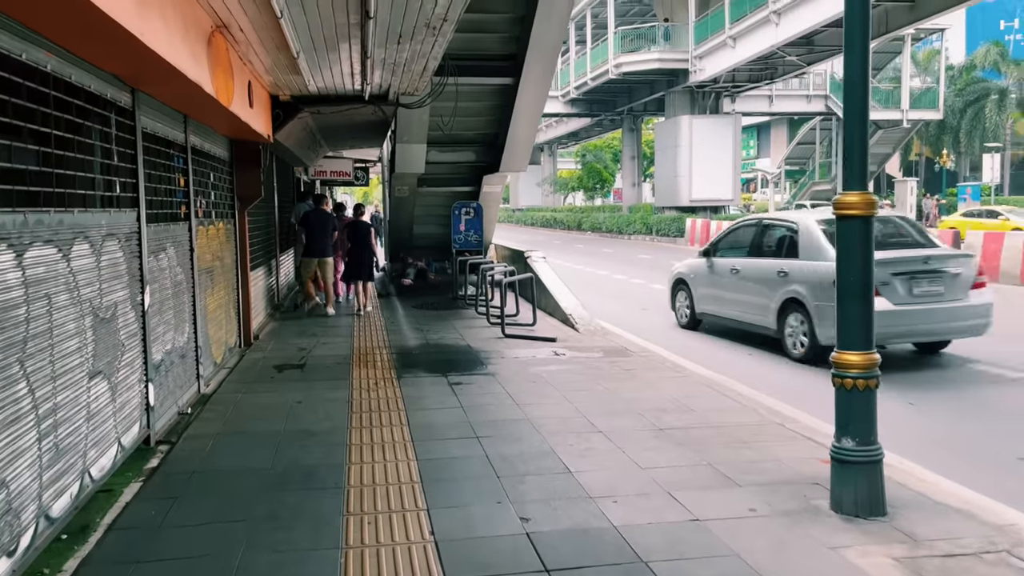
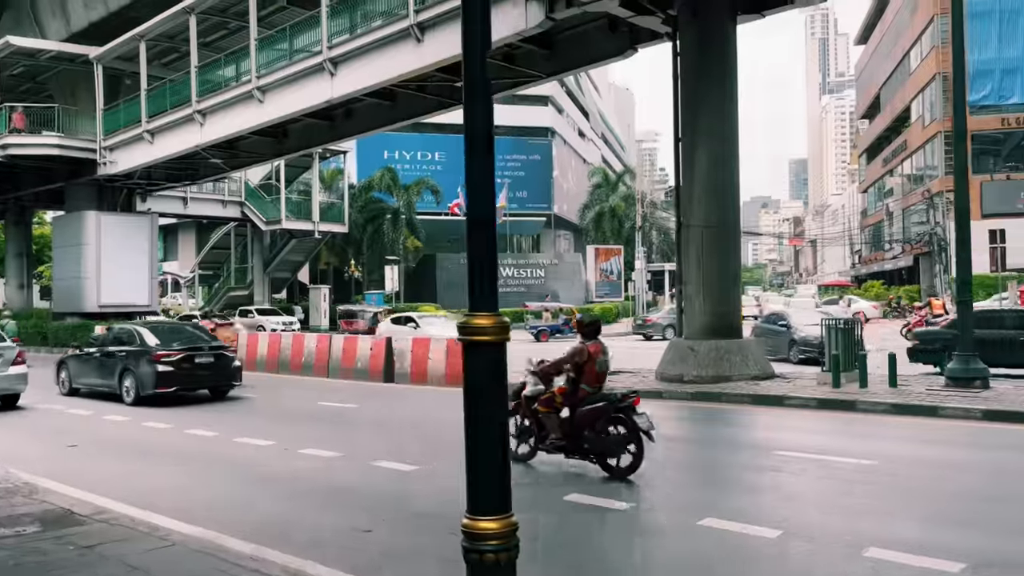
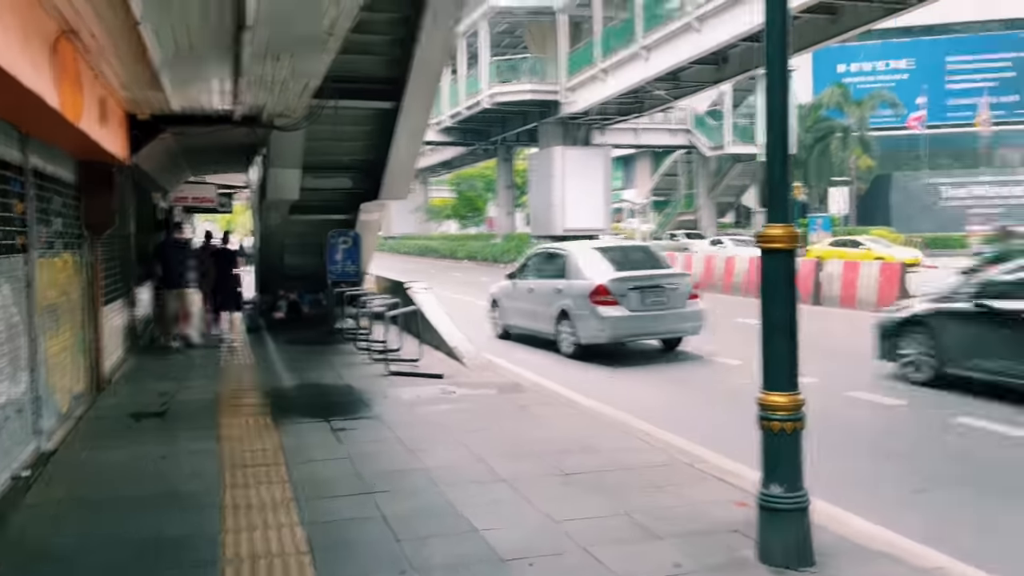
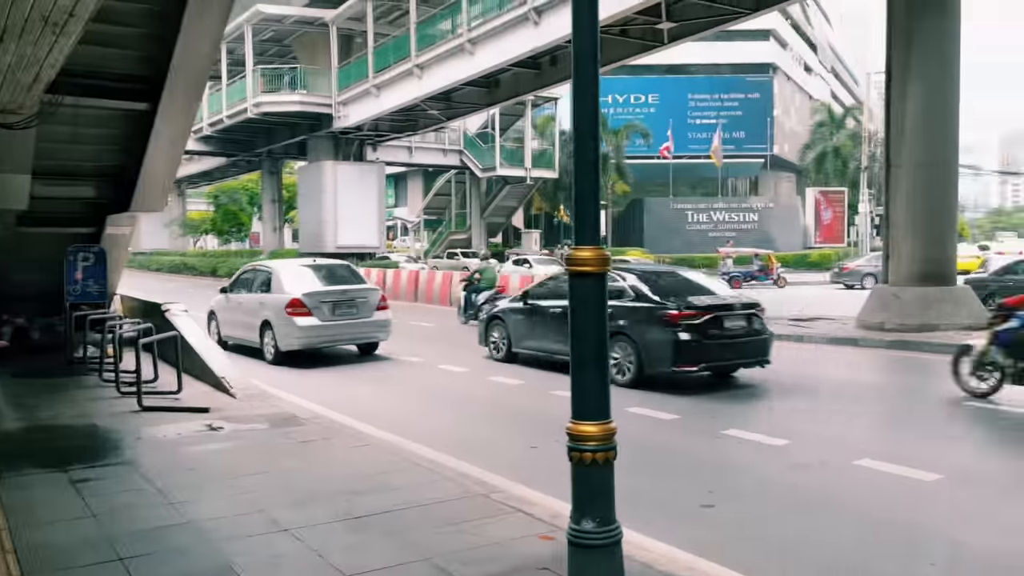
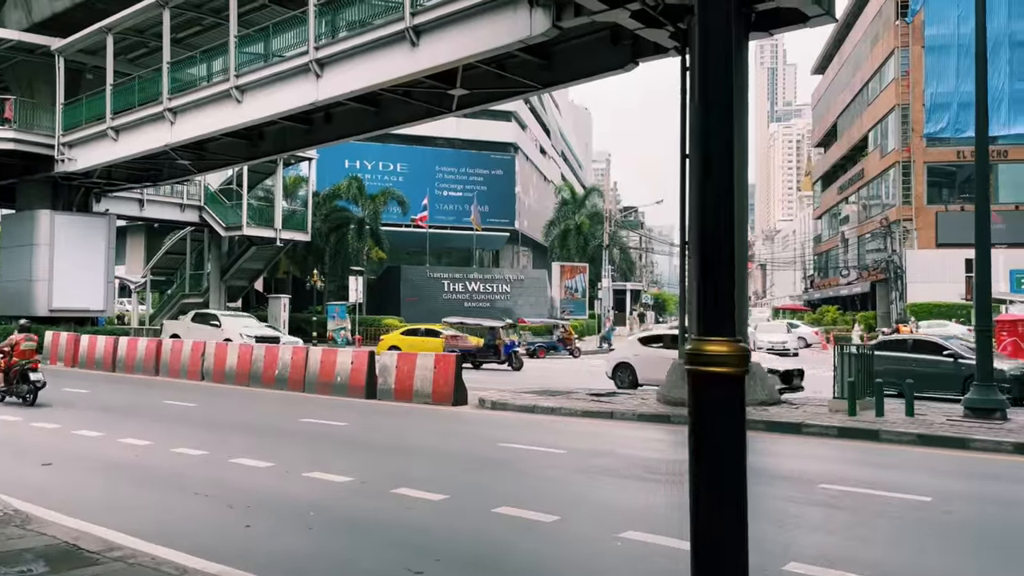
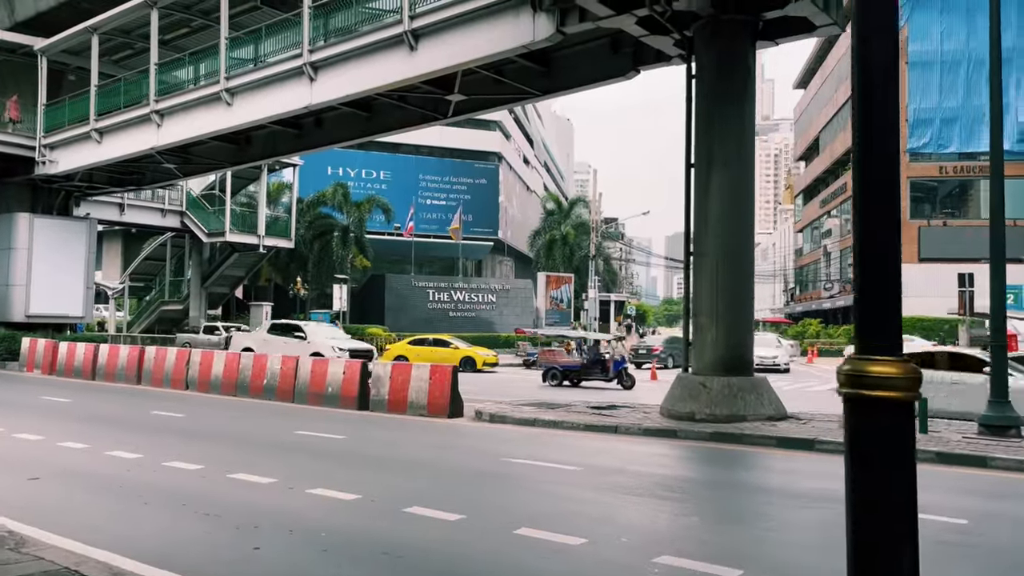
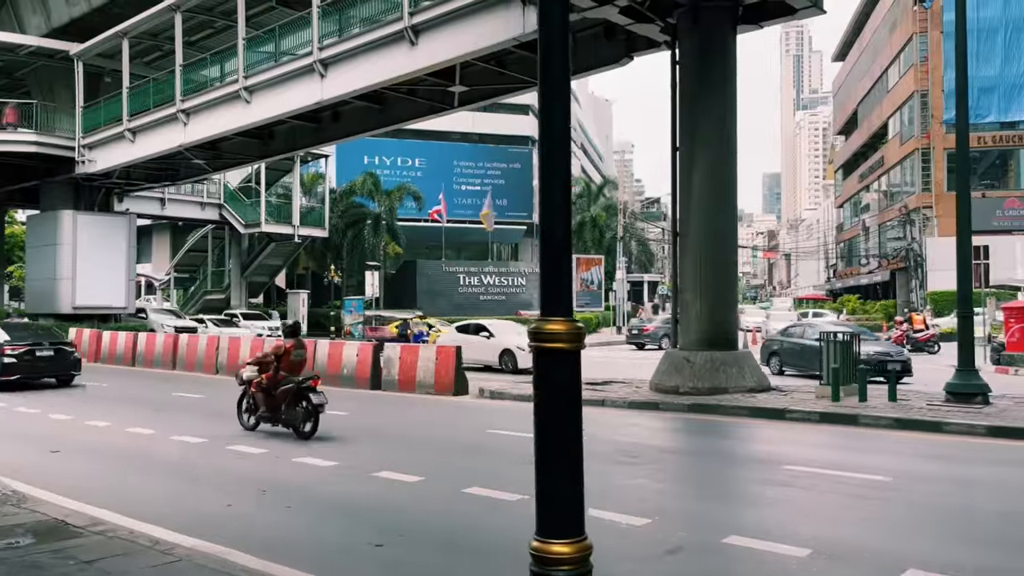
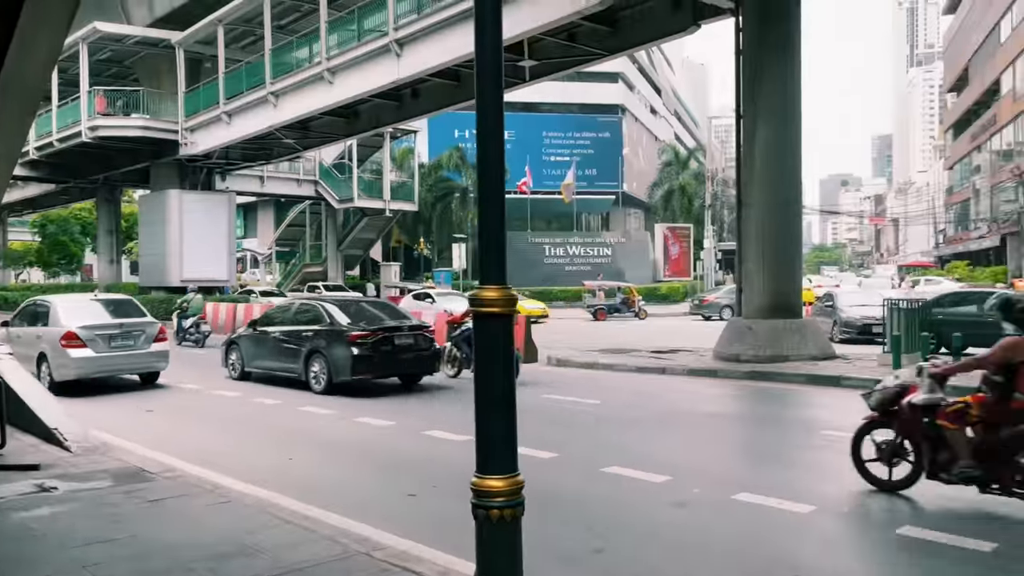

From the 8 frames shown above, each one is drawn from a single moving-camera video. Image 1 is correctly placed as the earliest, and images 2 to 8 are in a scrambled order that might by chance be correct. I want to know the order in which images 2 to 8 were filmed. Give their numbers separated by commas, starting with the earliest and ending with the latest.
3, 4, 8, 2, 7, 5, 6
